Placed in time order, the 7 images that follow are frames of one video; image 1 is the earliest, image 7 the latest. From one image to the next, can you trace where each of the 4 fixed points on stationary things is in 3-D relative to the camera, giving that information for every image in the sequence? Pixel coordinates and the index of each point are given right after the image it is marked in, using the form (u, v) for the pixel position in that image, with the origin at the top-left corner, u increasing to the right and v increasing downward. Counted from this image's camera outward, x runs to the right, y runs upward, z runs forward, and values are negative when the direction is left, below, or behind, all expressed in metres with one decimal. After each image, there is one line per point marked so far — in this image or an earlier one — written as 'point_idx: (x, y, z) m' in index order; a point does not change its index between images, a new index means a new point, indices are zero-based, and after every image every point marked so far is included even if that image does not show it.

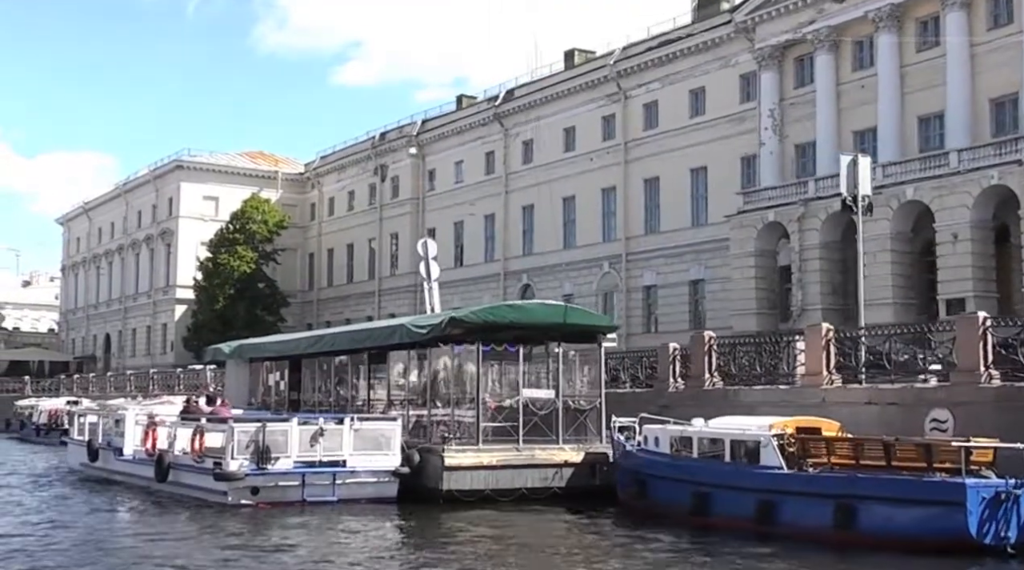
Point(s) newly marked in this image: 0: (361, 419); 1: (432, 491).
0: (-2.0, -1.8, +15.6) m
1: (-1.0, -2.8, +15.6) m
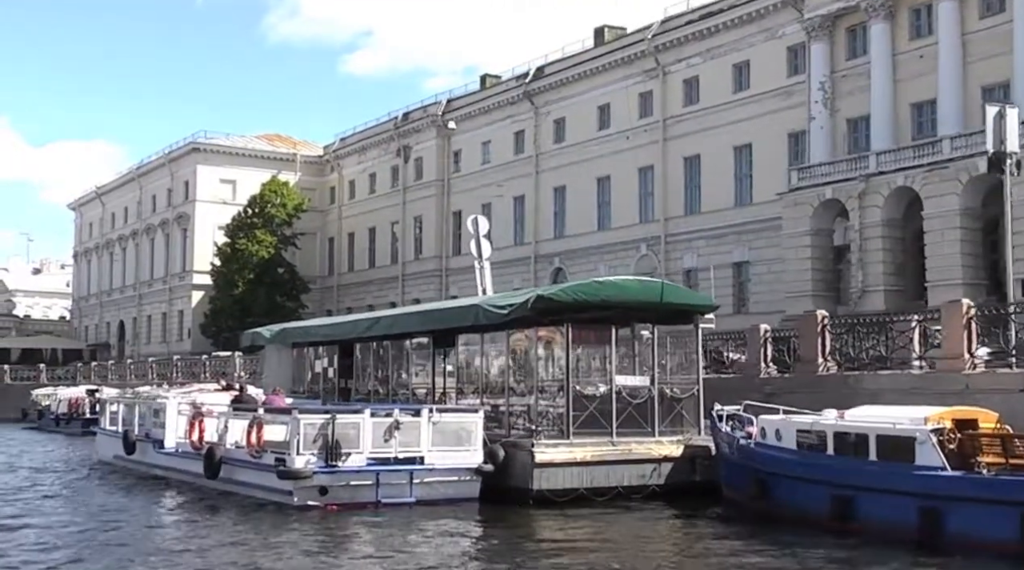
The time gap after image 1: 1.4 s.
0: (-0.8, -1.5, +13.8) m
1: (+0.1, -2.5, +13.9) m
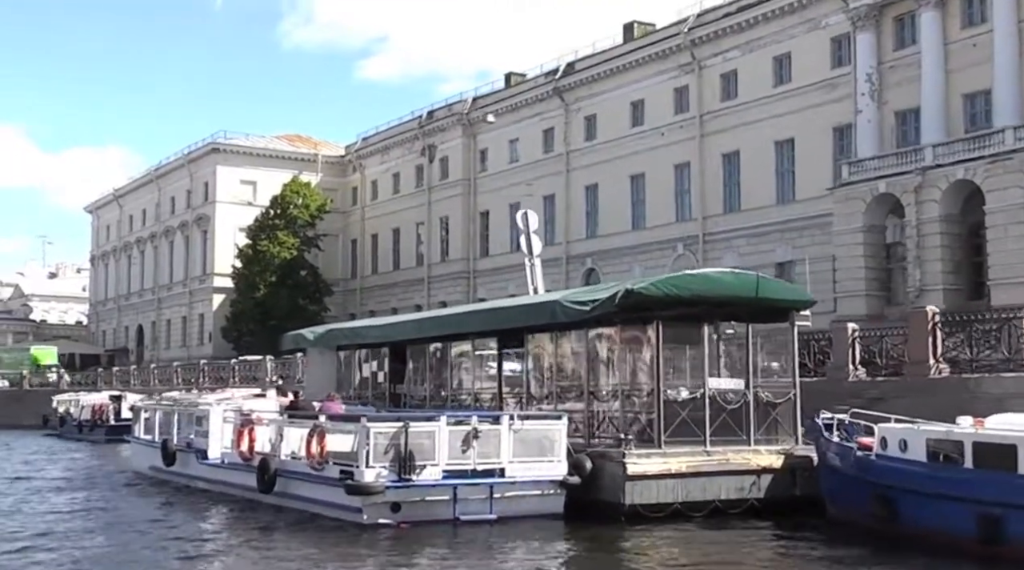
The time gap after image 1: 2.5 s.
0: (+0.1, -1.4, +12.5) m
1: (+1.1, -2.4, +12.5) m
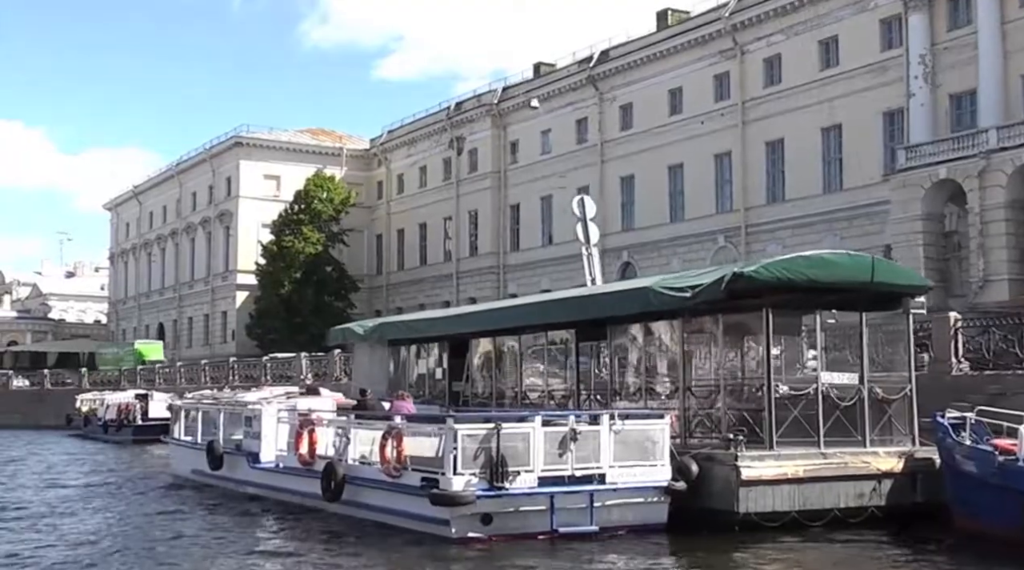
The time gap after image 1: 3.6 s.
0: (+1.1, -1.3, +11.2) m
1: (+2.0, -2.3, +11.2) m
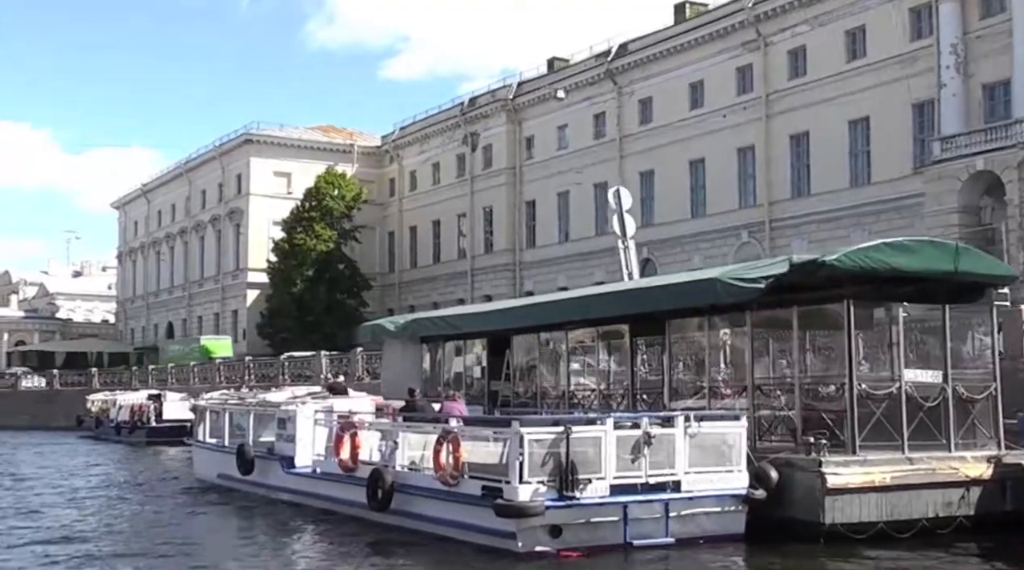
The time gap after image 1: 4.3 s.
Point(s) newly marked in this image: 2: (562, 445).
0: (+1.6, -1.2, +10.4) m
1: (+2.6, -2.2, +10.4) m
2: (+0.4, -1.3, +9.9) m
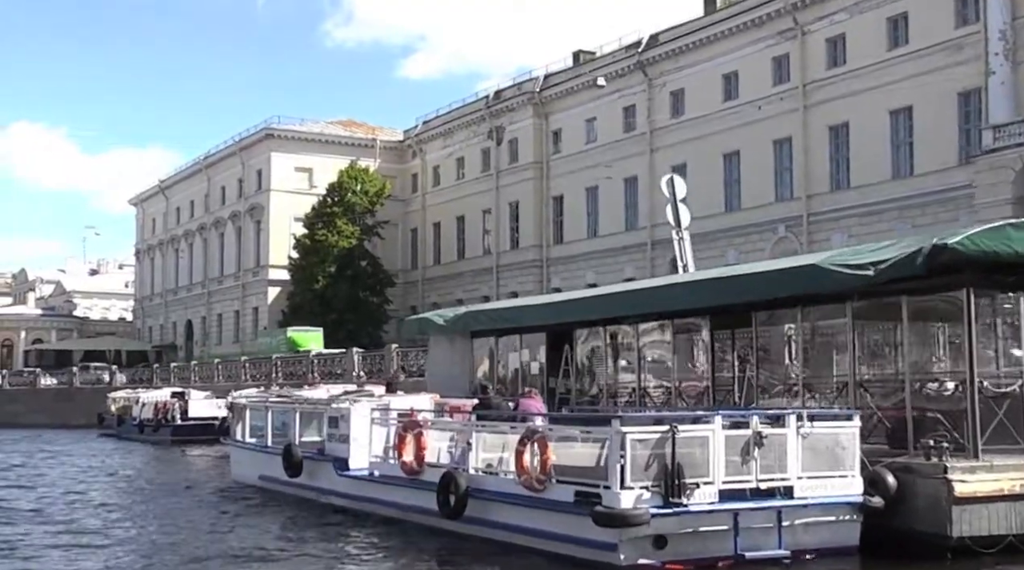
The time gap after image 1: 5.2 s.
0: (+2.4, -1.1, +9.4) m
1: (+3.3, -2.0, +9.4) m
2: (+1.1, -1.2, +8.9) m
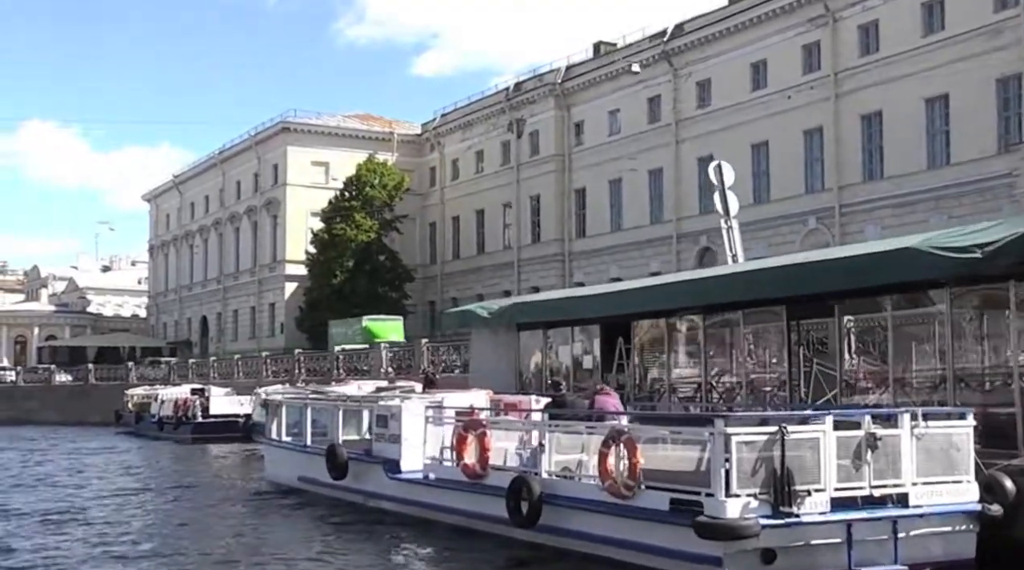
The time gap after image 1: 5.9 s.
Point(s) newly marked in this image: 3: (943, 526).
0: (+3.0, -1.0, +8.6) m
1: (+3.9, -1.9, +8.6) m
2: (+1.7, -1.1, +8.1) m
3: (+3.1, -1.8, +8.6) m
